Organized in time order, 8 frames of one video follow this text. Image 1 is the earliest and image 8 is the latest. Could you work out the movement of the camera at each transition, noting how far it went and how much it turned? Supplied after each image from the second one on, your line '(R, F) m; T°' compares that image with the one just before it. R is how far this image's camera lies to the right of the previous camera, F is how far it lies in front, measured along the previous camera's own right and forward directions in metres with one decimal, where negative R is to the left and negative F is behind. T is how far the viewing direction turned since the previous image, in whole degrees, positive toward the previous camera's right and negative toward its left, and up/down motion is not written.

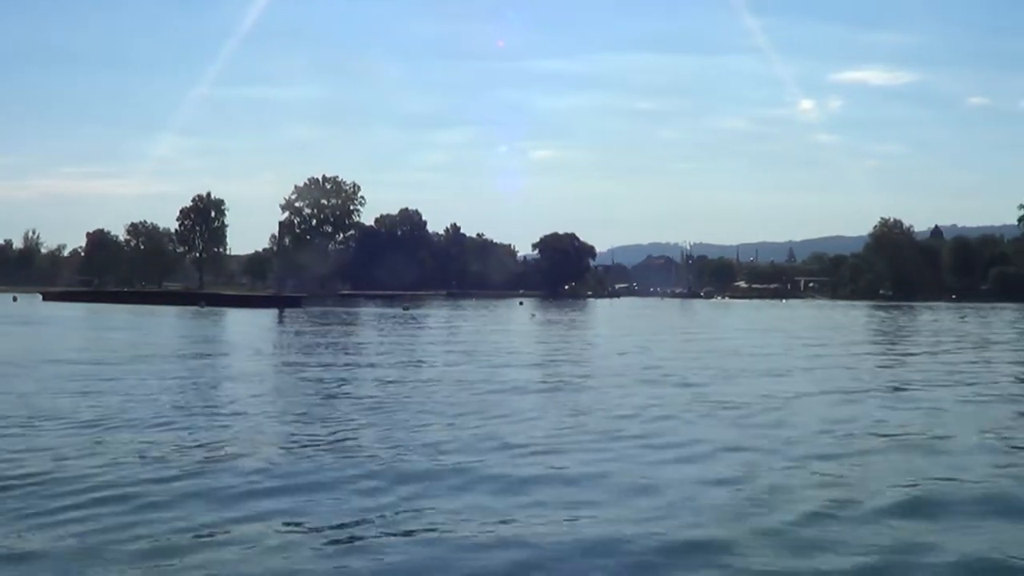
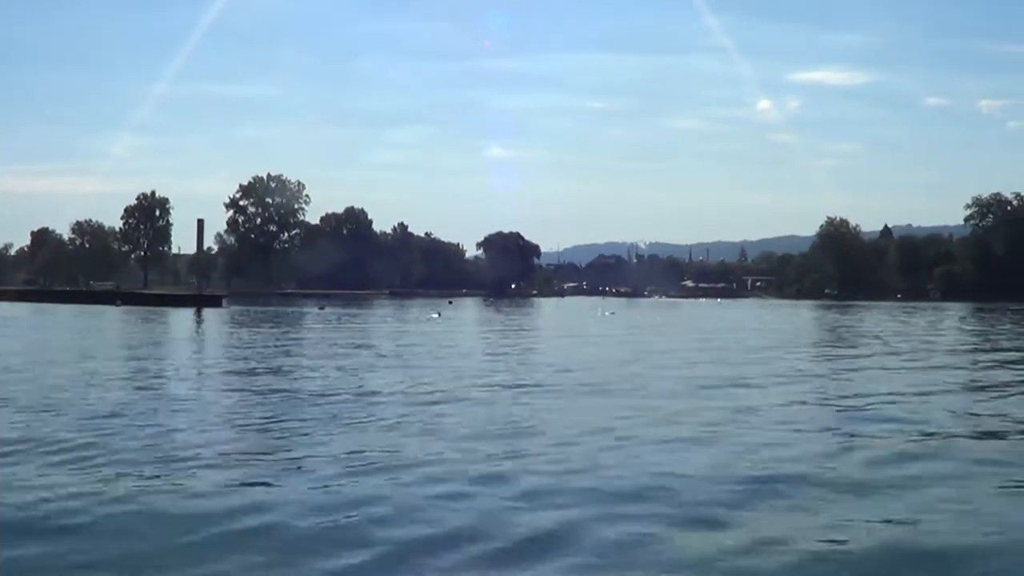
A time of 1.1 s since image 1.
(+3.1, +1.4) m; +1°
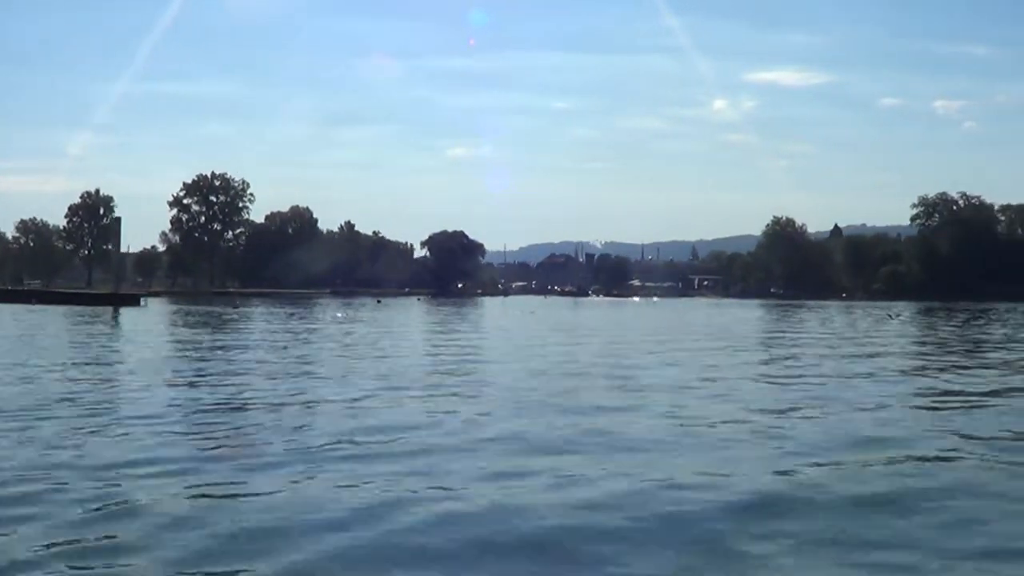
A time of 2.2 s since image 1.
(+2.8, +1.1) m; +2°
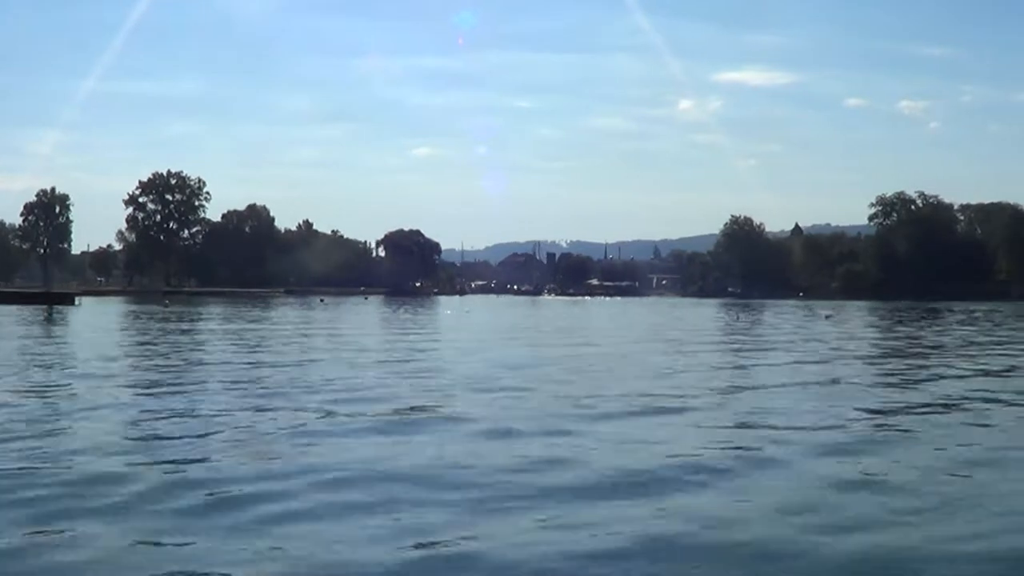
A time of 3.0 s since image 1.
(+2.1, +0.7) m; +1°
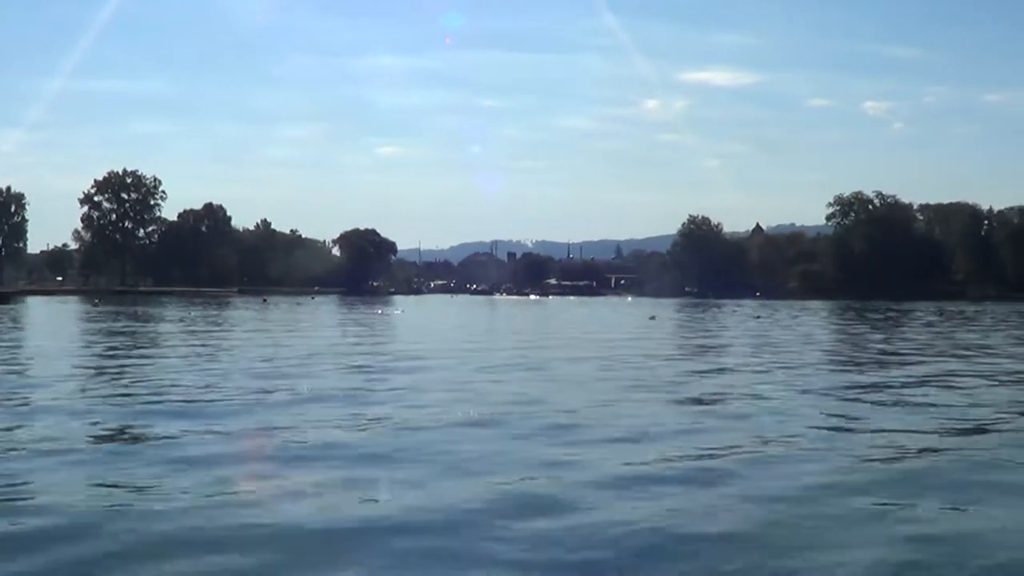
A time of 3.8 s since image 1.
(+1.9, +0.5) m; +1°
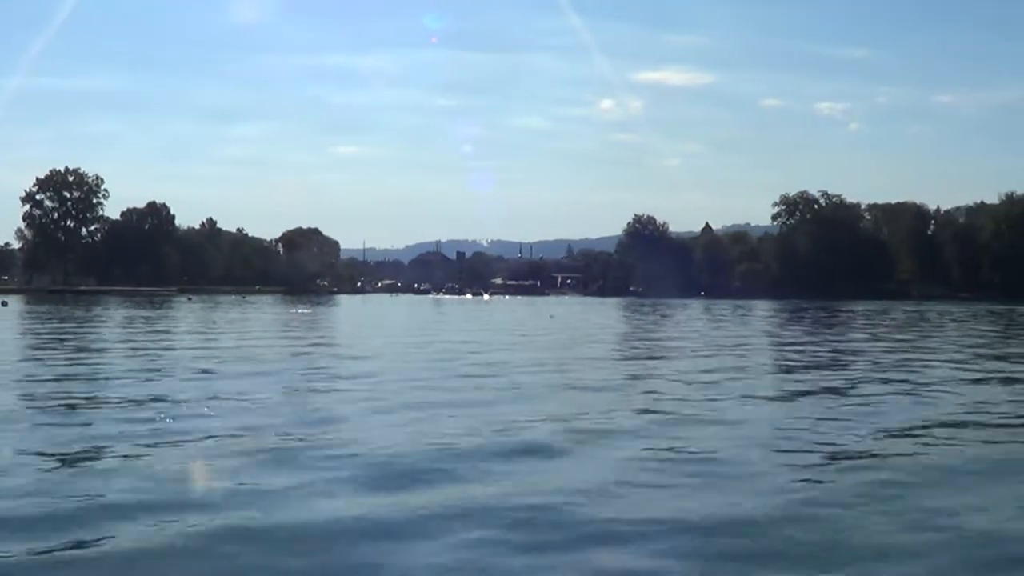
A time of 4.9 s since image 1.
(+2.1, +0.6) m; +2°
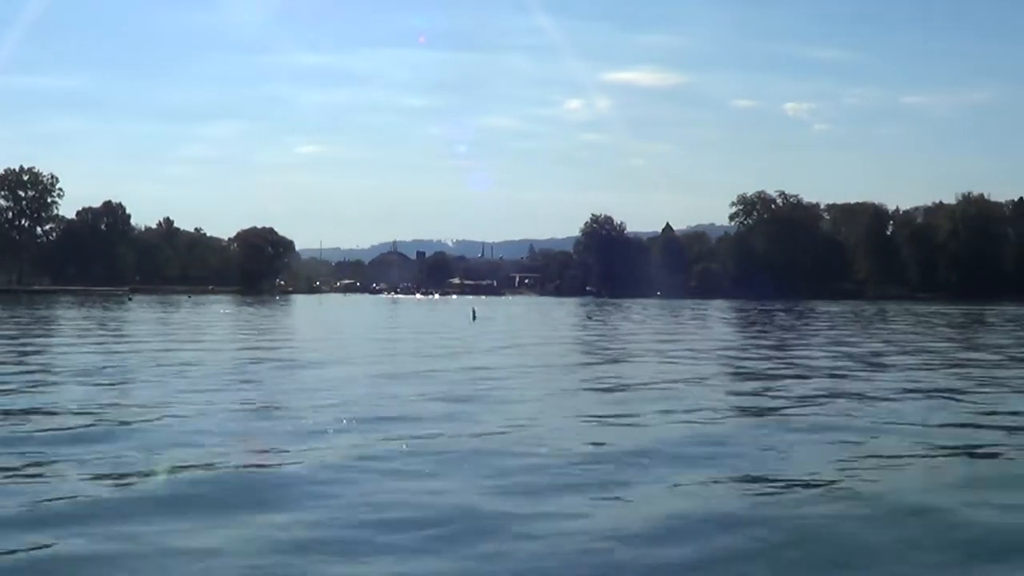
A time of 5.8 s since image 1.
(+1.4, +0.3) m; +1°
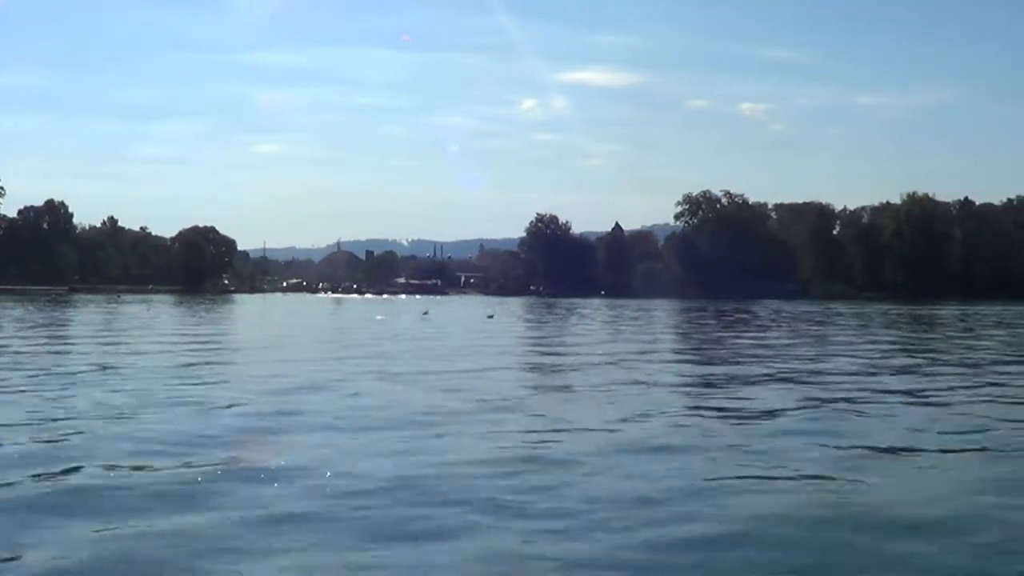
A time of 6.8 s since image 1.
(+1.3, +0.4) m; +2°
